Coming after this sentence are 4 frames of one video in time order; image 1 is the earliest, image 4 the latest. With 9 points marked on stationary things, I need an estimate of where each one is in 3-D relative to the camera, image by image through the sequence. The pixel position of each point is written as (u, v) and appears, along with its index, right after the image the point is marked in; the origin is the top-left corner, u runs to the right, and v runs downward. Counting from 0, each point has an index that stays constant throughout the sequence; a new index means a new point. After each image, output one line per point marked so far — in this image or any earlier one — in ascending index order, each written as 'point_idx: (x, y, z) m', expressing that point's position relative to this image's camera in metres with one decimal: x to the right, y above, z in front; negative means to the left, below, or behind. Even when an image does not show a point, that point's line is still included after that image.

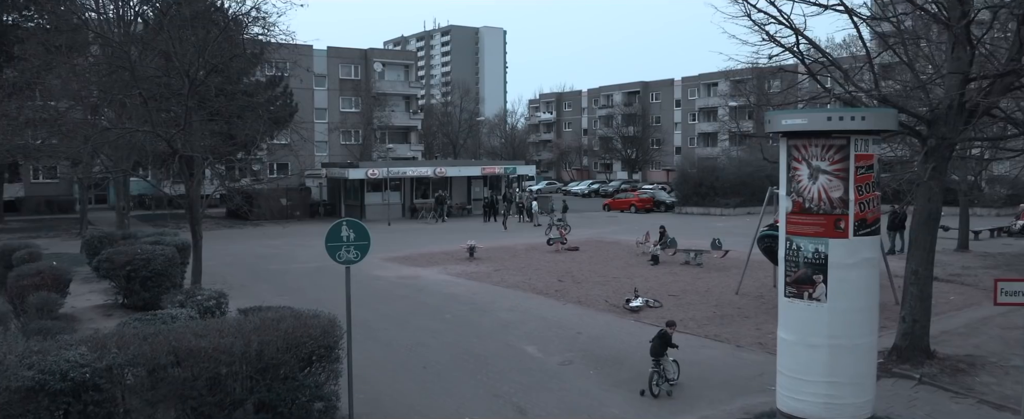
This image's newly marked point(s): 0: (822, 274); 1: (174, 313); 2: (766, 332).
0: (+3.2, -0.7, +7.5) m
1: (-4.2, -1.3, +9.0) m
2: (+4.4, -2.1, +12.6) m
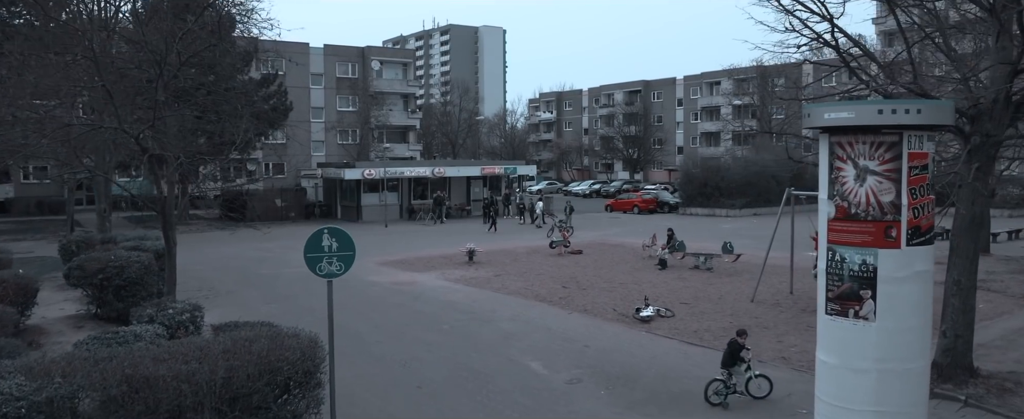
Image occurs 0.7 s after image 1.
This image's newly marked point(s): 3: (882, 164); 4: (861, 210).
0: (+3.3, -0.7, +6.6) m
1: (-4.2, -1.4, +8.1) m
2: (+4.5, -2.2, +11.7) m
3: (+3.4, +0.4, +6.6) m
4: (+3.2, 0.0, +6.6) m
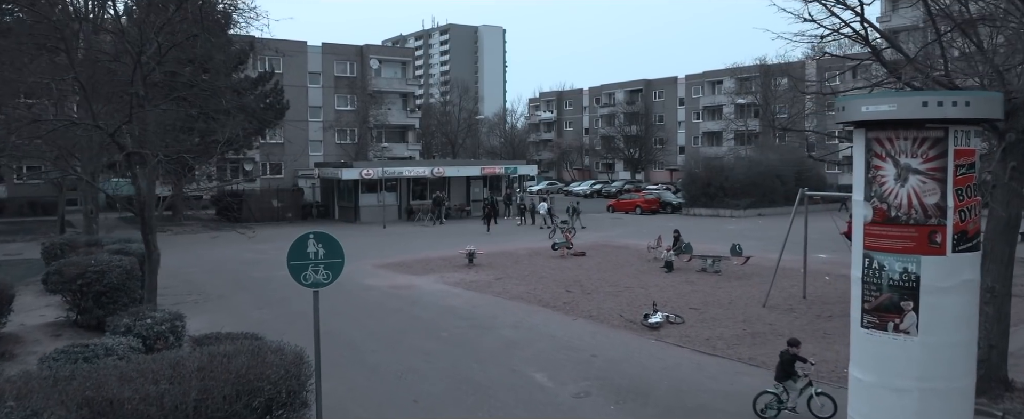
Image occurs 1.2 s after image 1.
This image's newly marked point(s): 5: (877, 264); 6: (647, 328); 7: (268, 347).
0: (+3.3, -0.8, +6.0) m
1: (-4.1, -1.4, +7.5) m
2: (+4.5, -2.2, +11.1) m
3: (+3.4, +0.4, +5.9) m
4: (+3.2, 0.0, +6.0) m
5: (+3.1, -0.5, +6.1) m
6: (+2.3, -2.0, +12.4) m
7: (-2.2, -1.3, +6.6) m
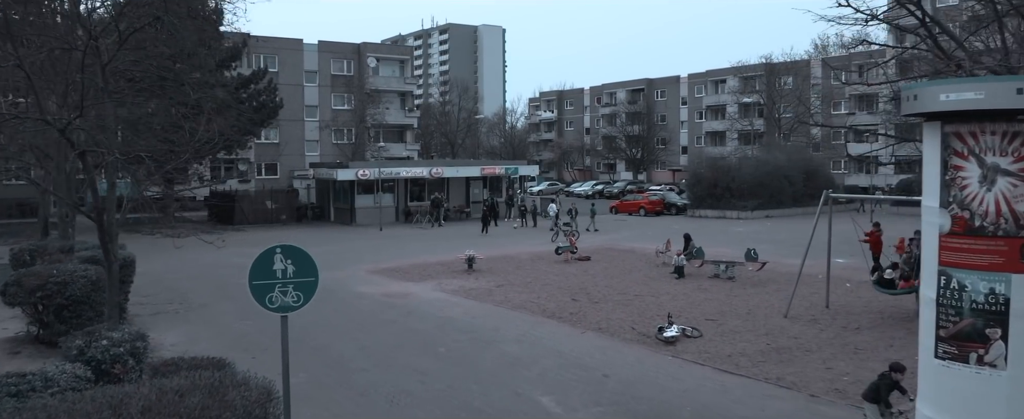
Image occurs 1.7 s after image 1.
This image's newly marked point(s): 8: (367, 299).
0: (+3.4, -0.8, +5.0) m
1: (-4.1, -1.4, +6.4) m
2: (+4.6, -2.3, +10.1) m
3: (+3.5, +0.3, +4.9) m
4: (+3.3, -0.1, +5.0) m
5: (+3.2, -0.5, +5.1) m
6: (+2.4, -2.1, +11.4) m
7: (-2.2, -1.3, +5.6) m
8: (-3.1, -1.9, +15.4) m
